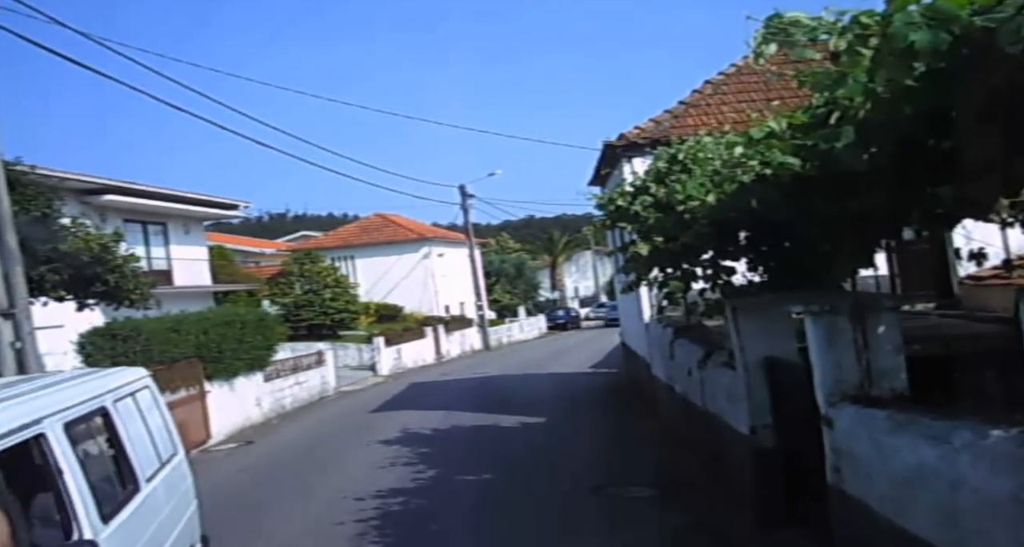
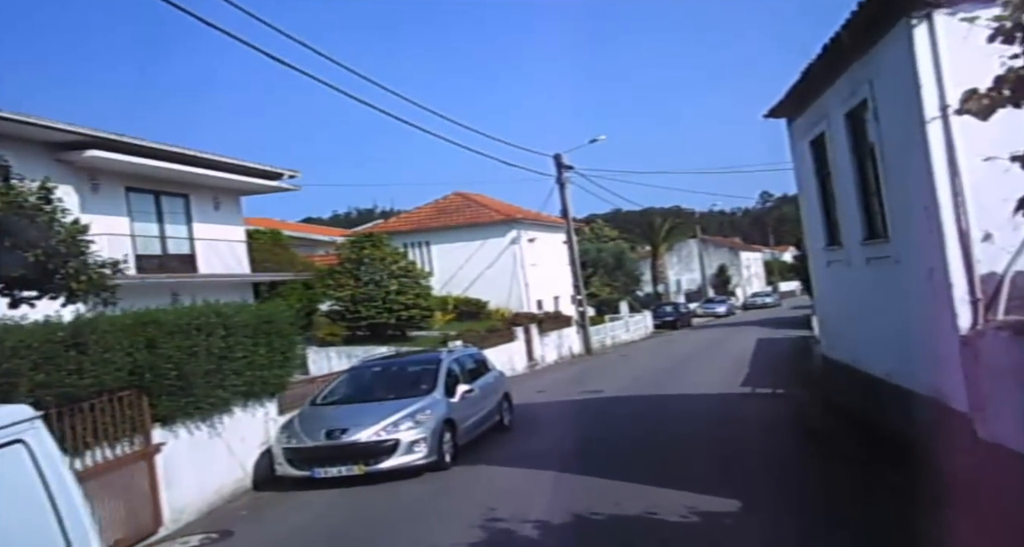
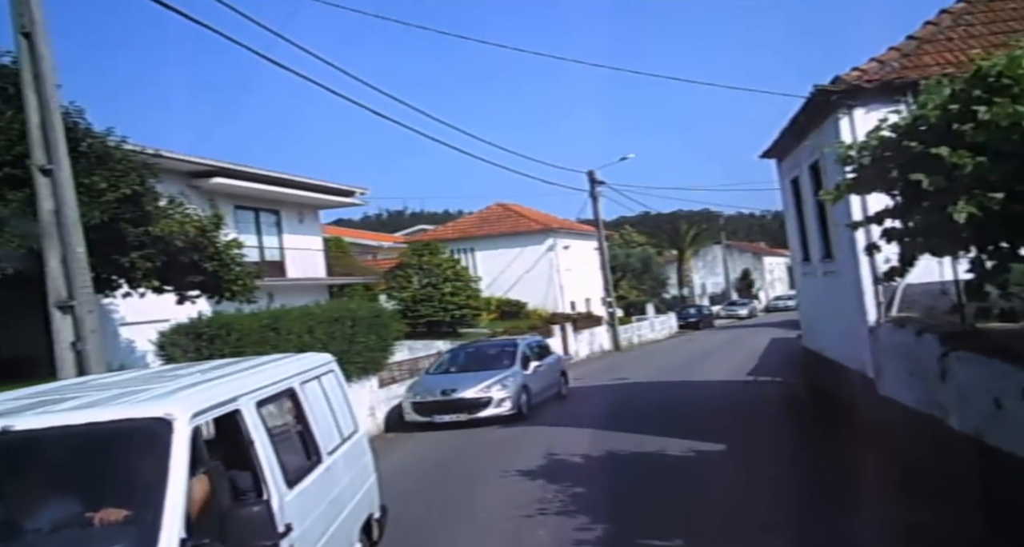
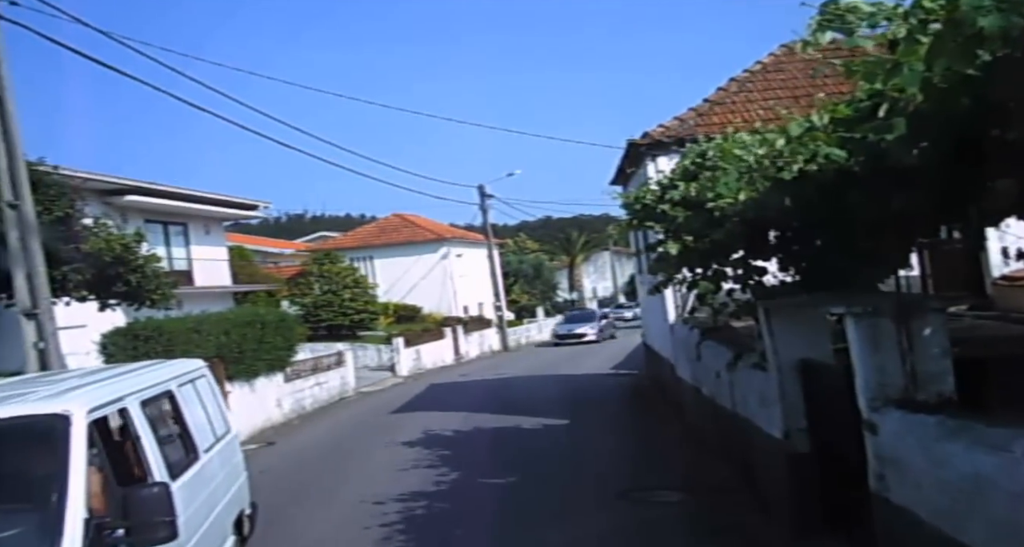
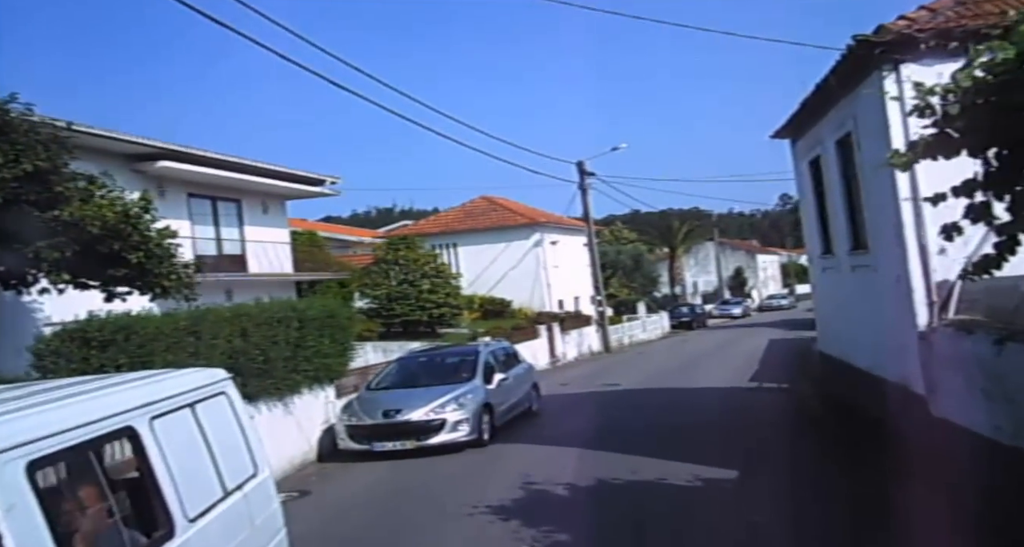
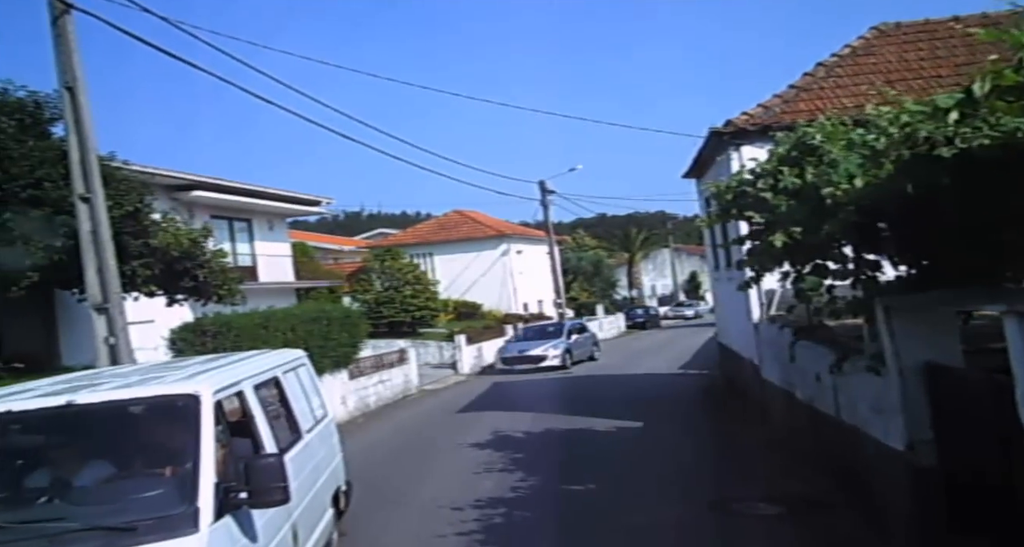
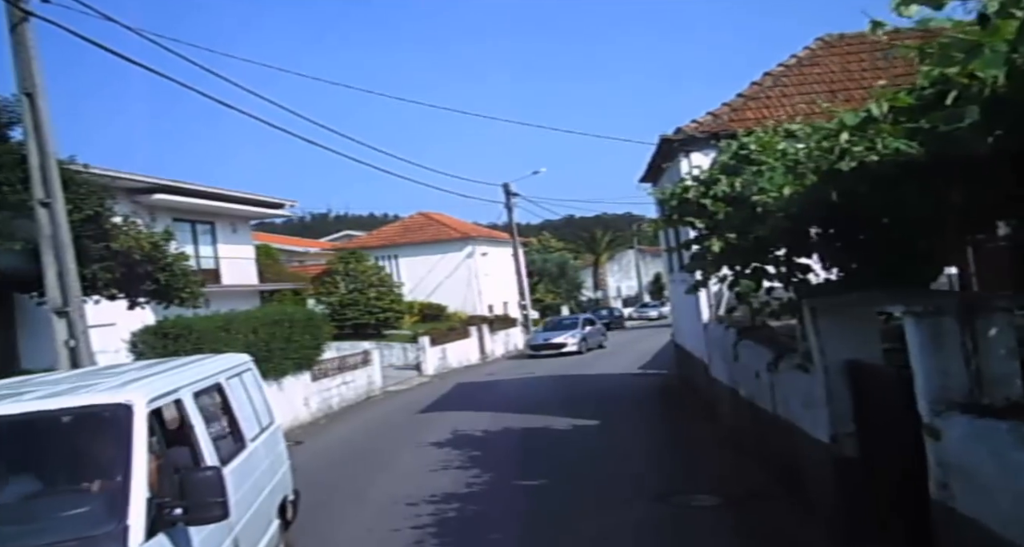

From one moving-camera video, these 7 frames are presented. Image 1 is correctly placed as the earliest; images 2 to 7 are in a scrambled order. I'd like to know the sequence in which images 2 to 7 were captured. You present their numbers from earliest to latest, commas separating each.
4, 7, 6, 3, 5, 2
